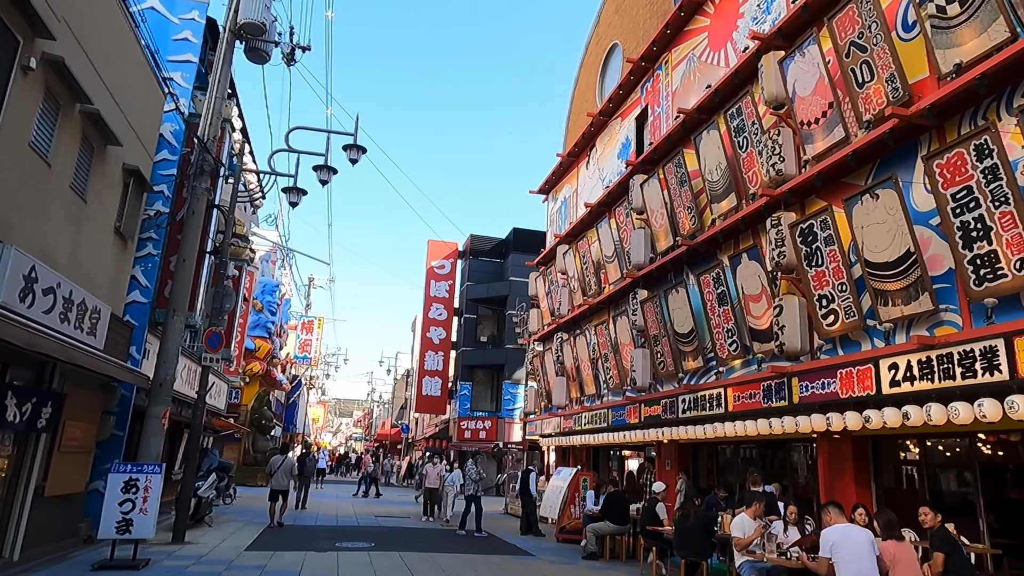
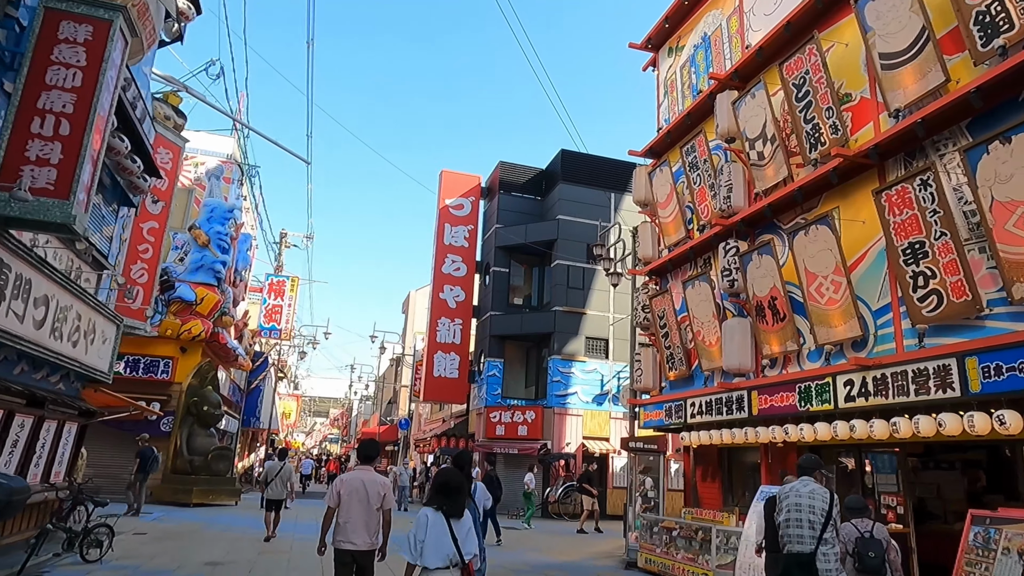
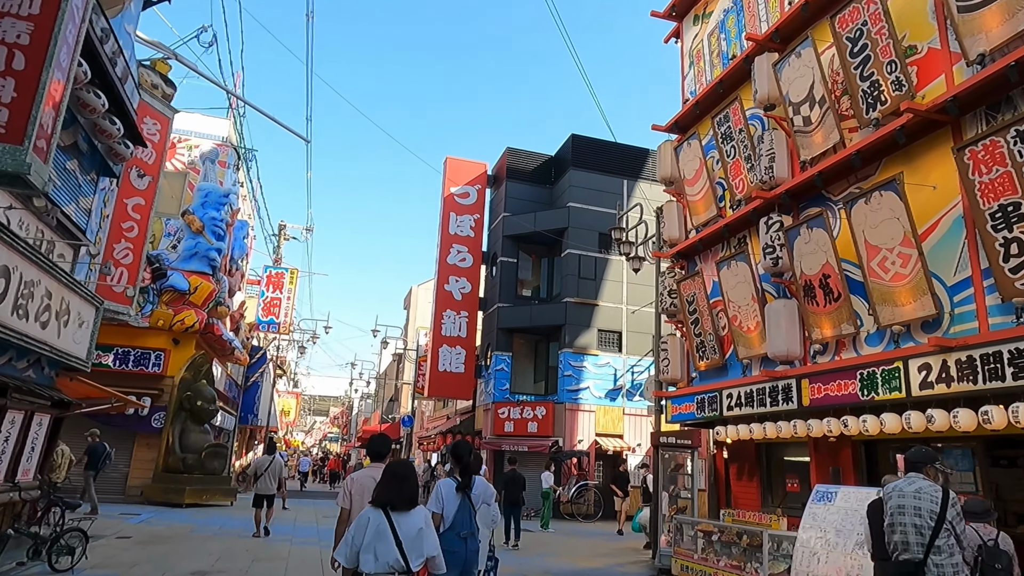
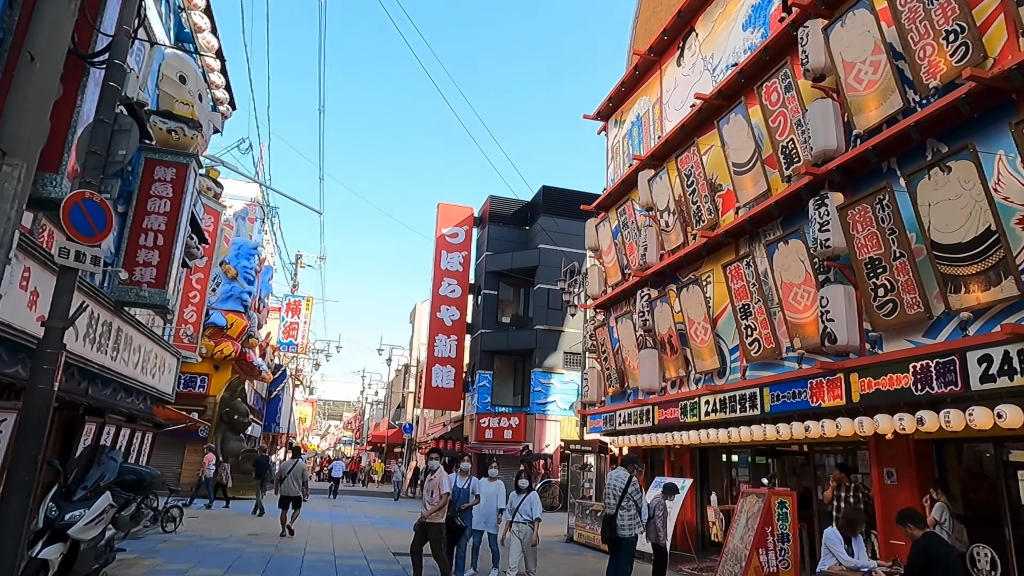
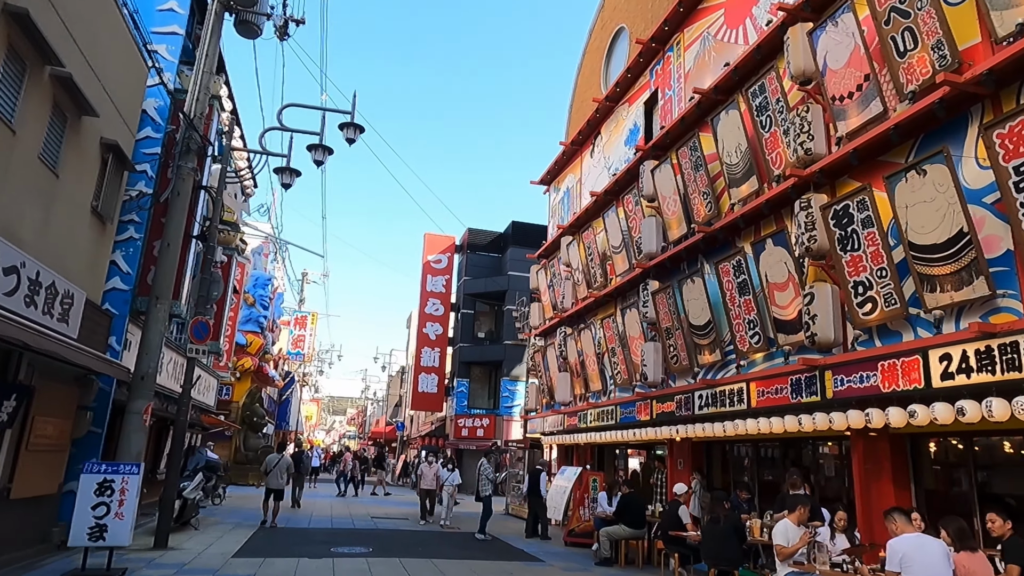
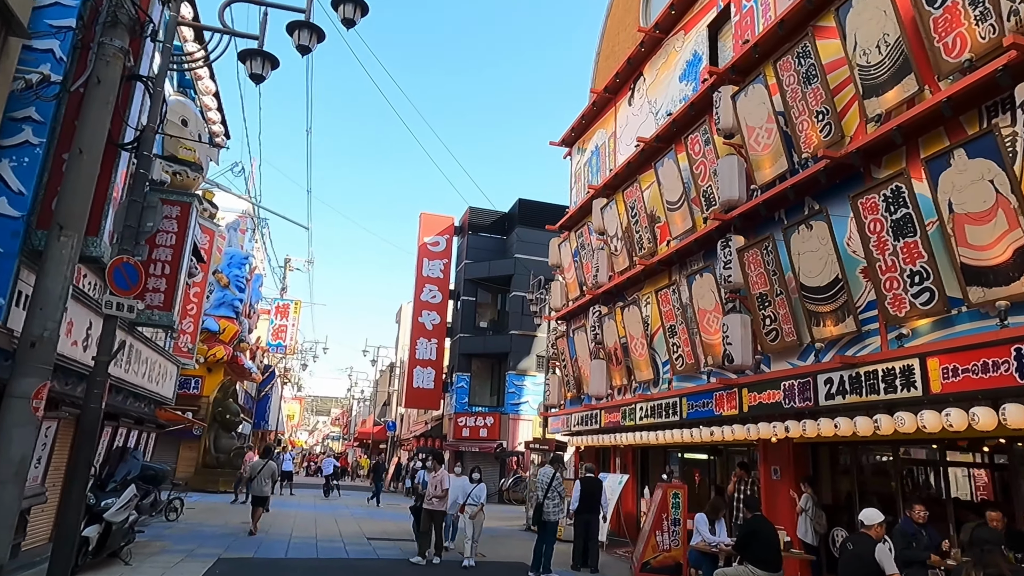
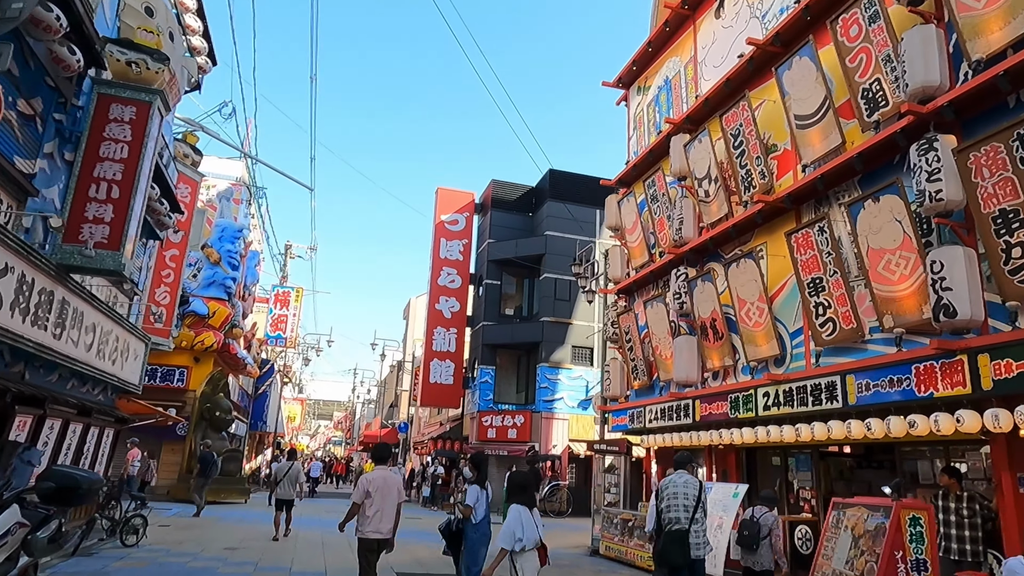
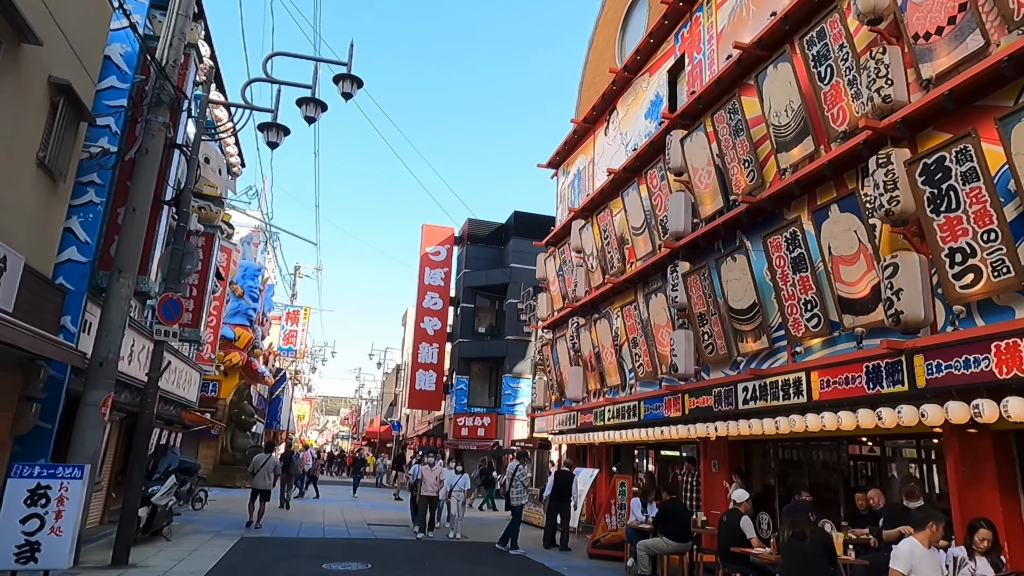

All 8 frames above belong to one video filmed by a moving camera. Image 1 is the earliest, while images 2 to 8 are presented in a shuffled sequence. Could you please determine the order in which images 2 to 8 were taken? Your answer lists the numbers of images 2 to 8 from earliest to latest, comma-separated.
5, 8, 6, 4, 7, 2, 3
